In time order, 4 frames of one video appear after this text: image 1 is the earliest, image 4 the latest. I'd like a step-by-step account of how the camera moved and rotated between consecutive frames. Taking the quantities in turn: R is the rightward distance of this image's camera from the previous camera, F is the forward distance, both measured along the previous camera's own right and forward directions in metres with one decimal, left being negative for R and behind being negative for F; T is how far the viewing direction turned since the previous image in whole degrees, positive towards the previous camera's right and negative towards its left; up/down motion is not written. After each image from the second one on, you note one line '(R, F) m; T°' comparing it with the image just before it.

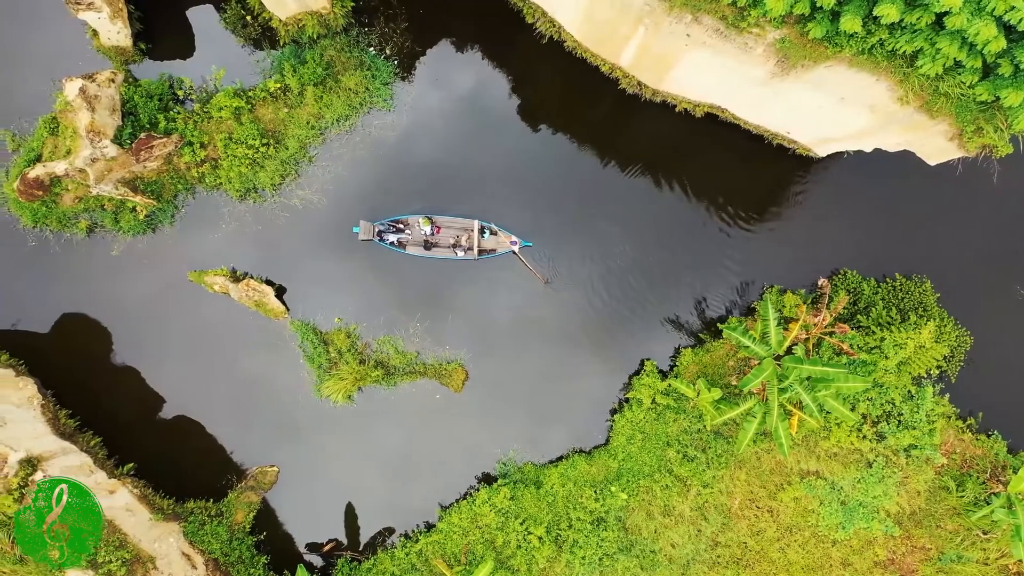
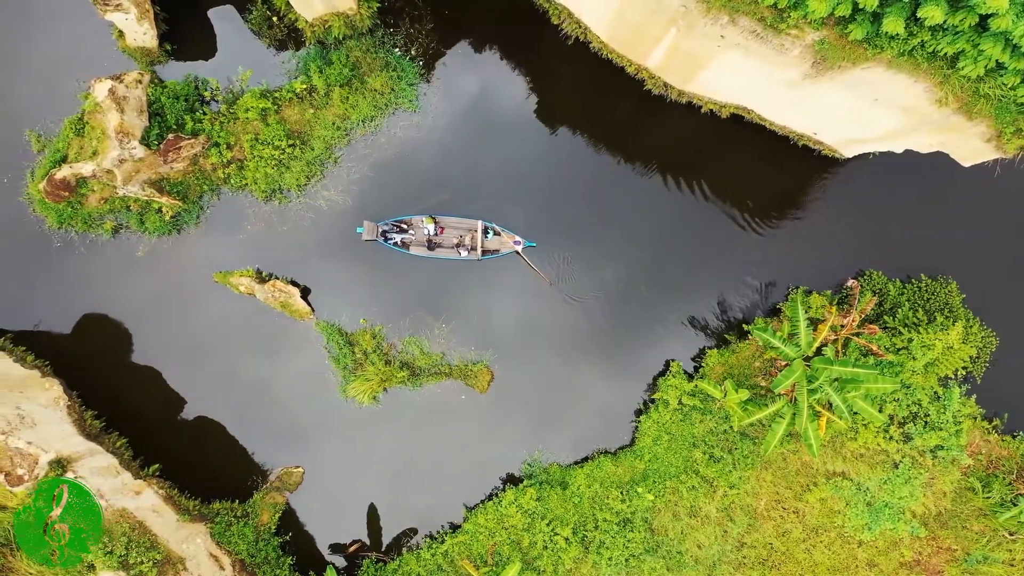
(-0.6, 0.0) m; 0°
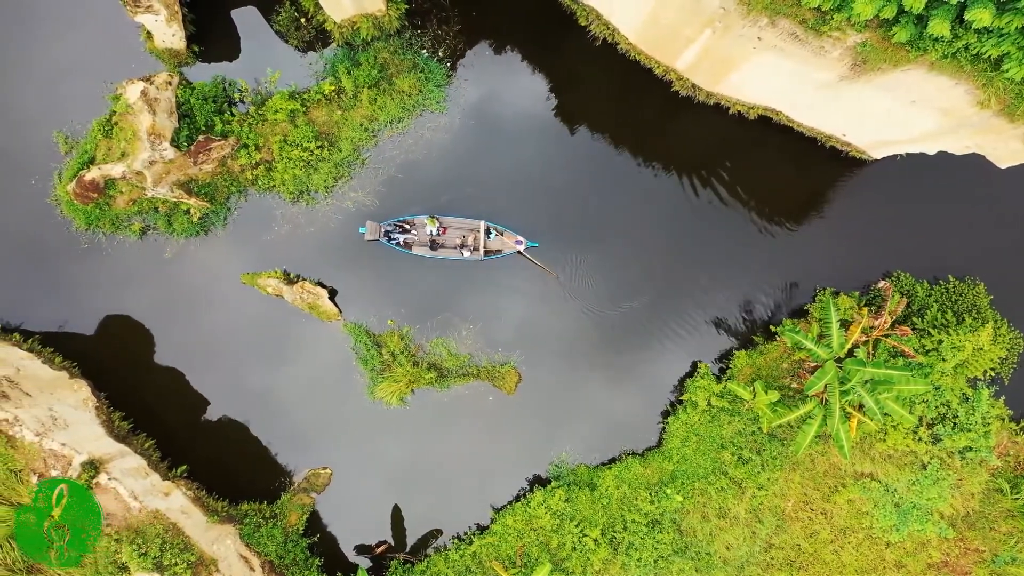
(-0.7, 0.0) m; 0°
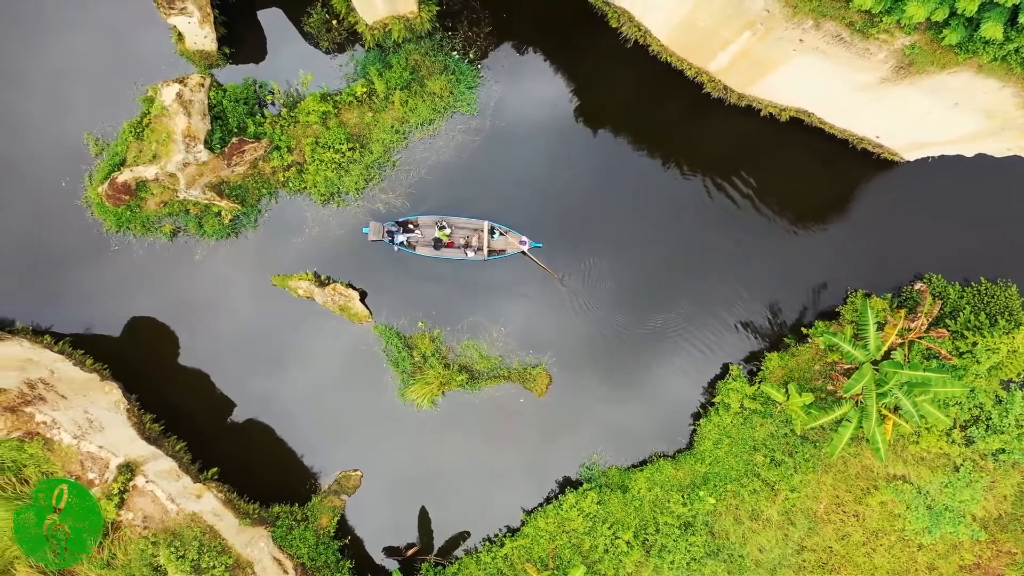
(-0.8, 0.0) m; 0°
